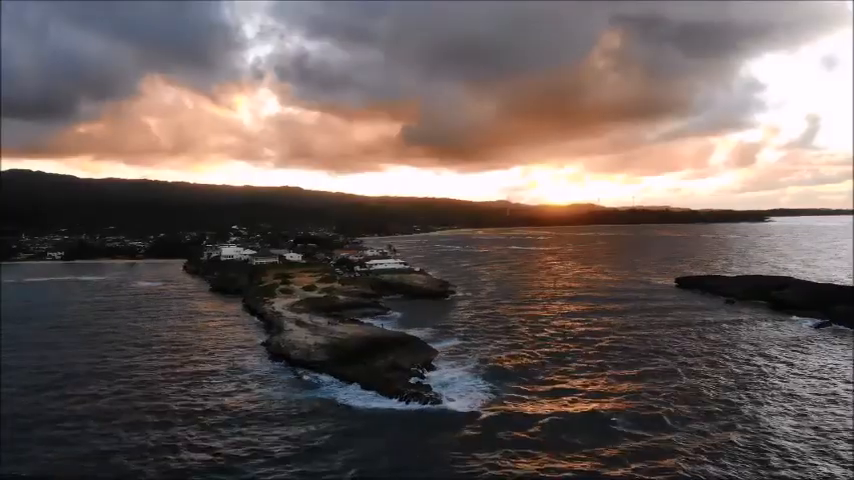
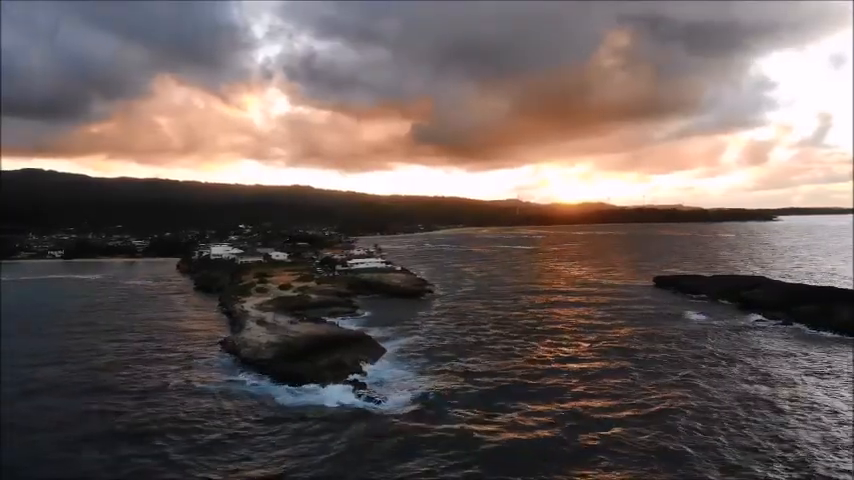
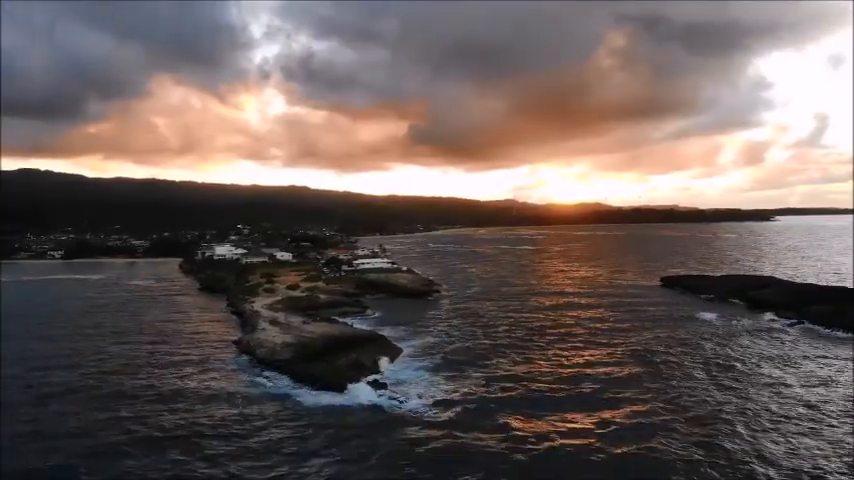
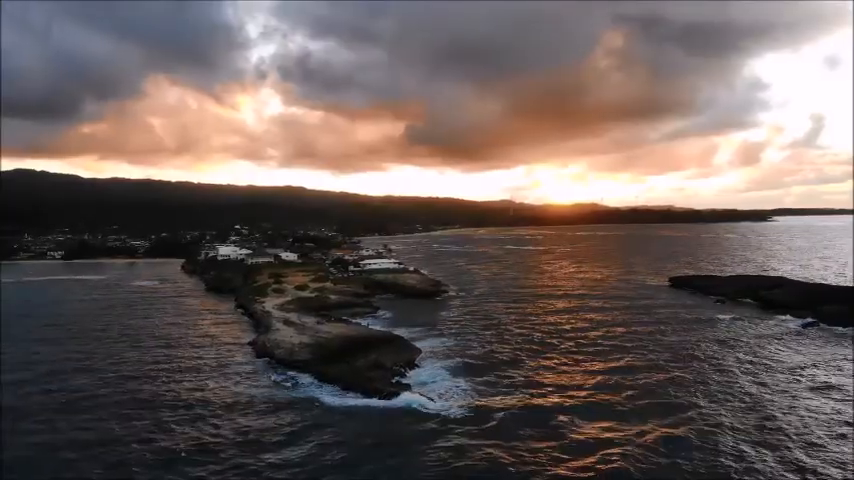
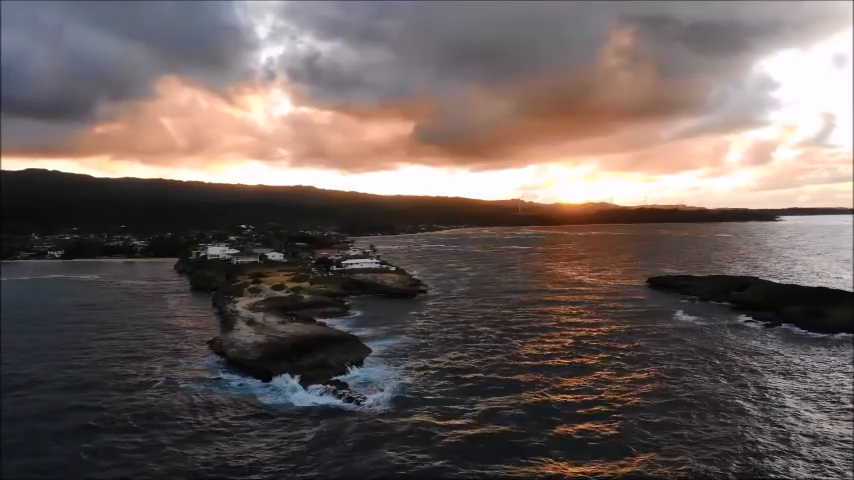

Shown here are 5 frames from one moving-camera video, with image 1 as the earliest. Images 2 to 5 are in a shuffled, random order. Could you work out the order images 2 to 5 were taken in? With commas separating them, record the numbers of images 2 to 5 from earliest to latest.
4, 3, 2, 5
